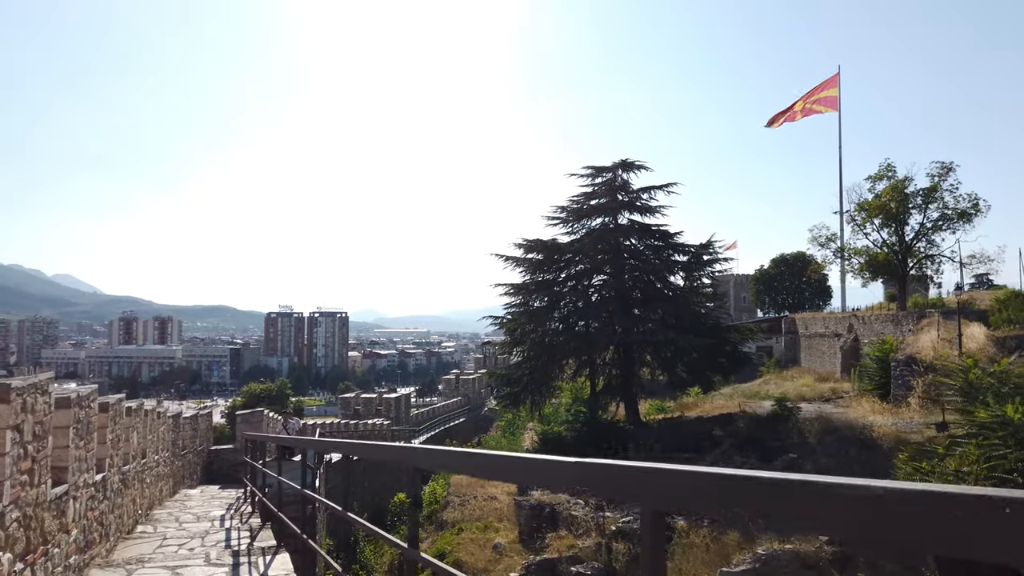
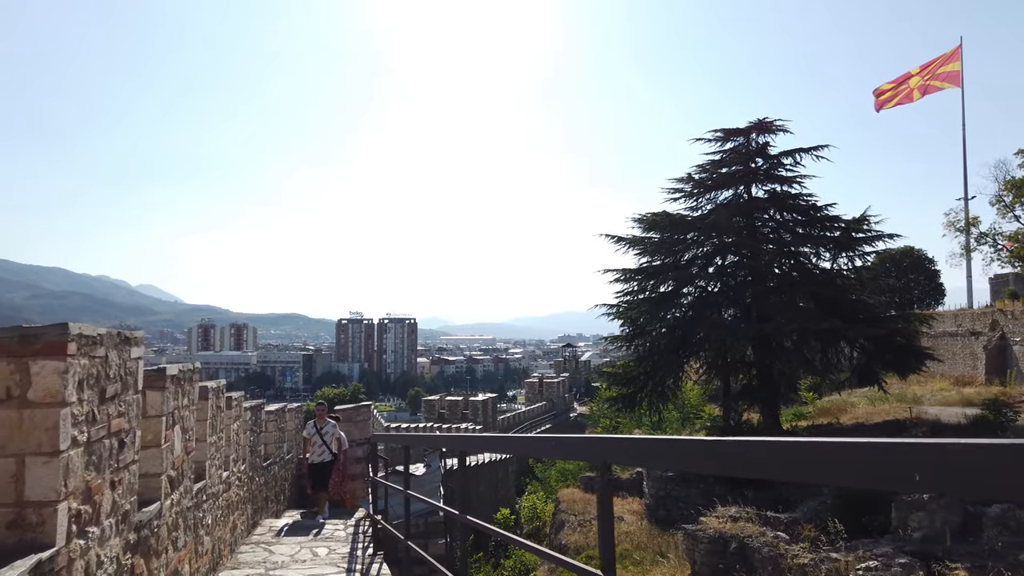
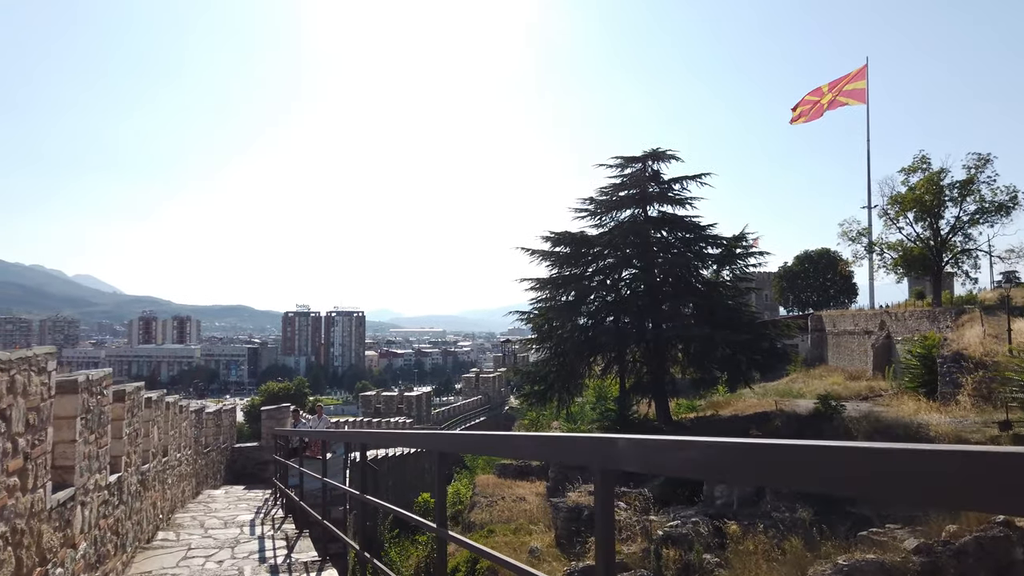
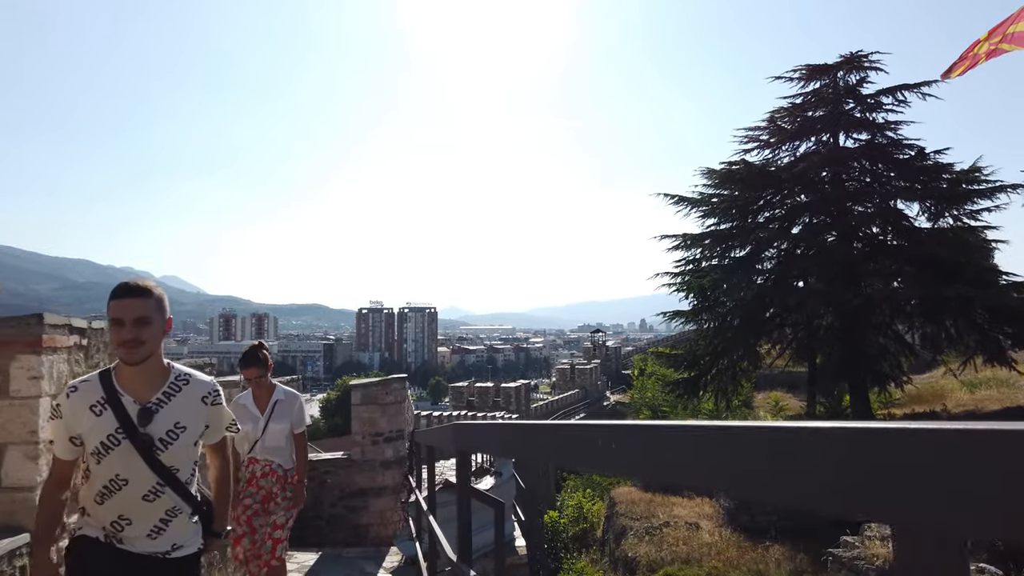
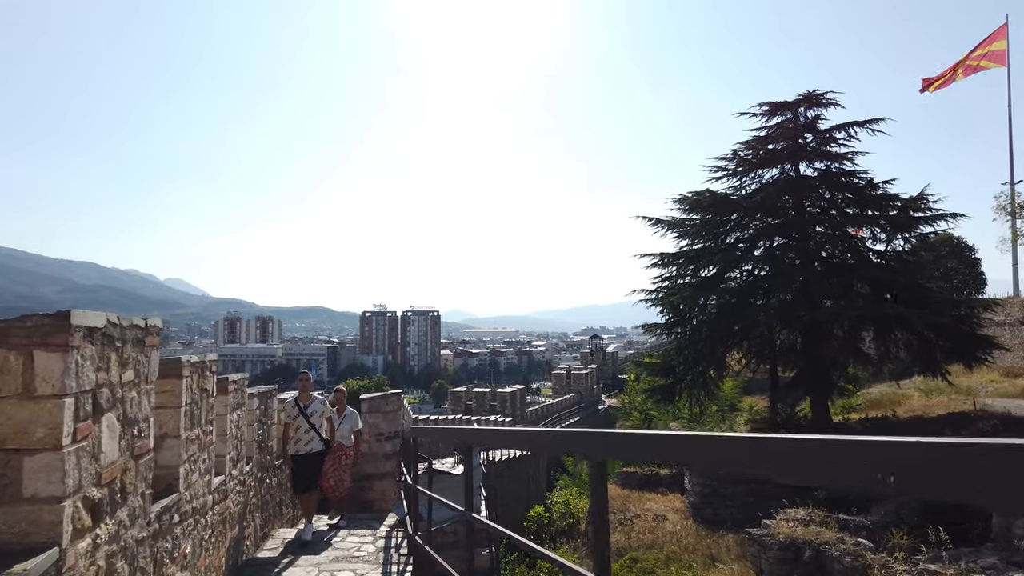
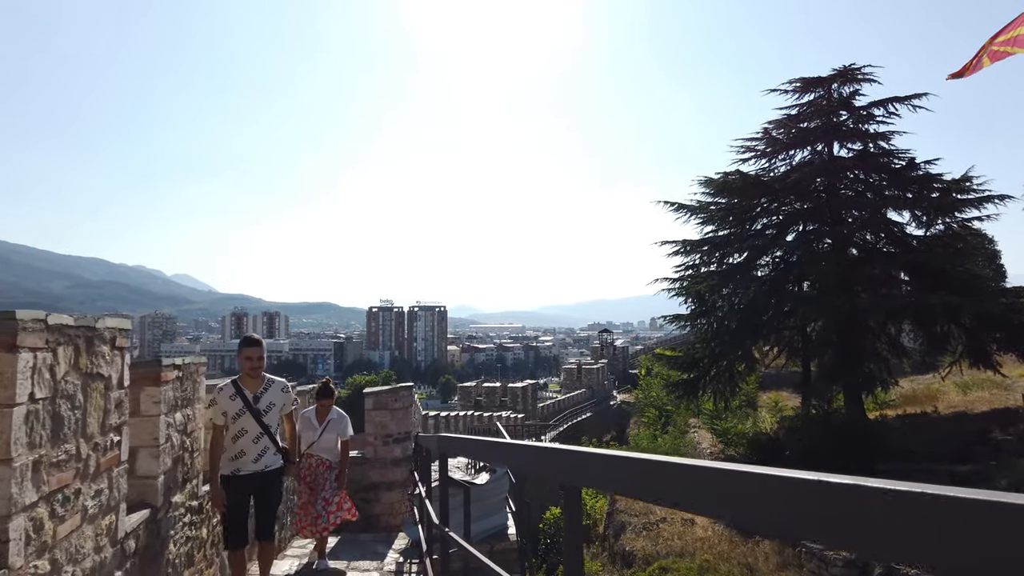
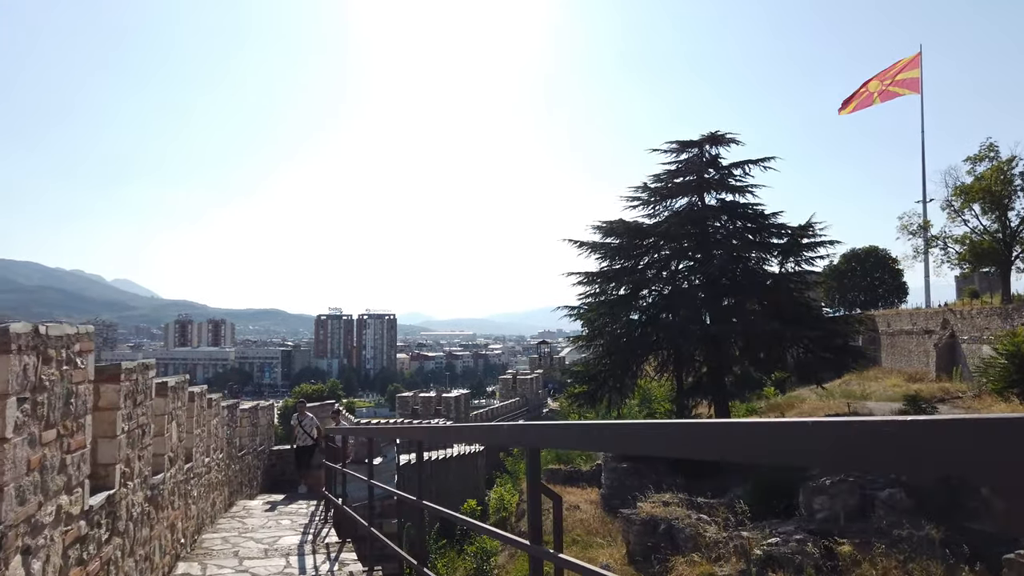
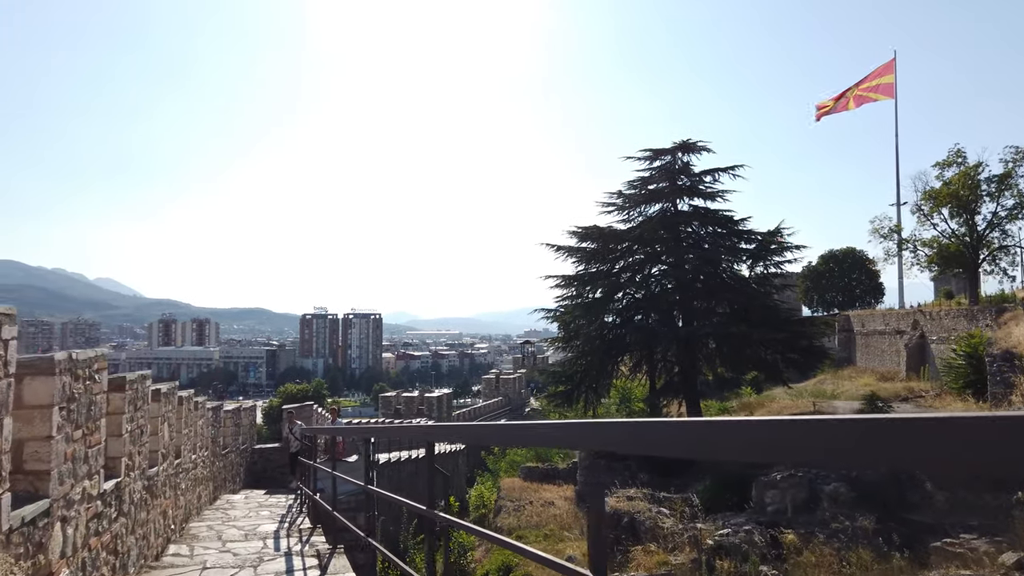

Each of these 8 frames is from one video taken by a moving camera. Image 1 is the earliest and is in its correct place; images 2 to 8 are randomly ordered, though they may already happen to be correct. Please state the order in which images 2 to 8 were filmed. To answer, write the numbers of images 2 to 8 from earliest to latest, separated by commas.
3, 8, 7, 2, 5, 6, 4
